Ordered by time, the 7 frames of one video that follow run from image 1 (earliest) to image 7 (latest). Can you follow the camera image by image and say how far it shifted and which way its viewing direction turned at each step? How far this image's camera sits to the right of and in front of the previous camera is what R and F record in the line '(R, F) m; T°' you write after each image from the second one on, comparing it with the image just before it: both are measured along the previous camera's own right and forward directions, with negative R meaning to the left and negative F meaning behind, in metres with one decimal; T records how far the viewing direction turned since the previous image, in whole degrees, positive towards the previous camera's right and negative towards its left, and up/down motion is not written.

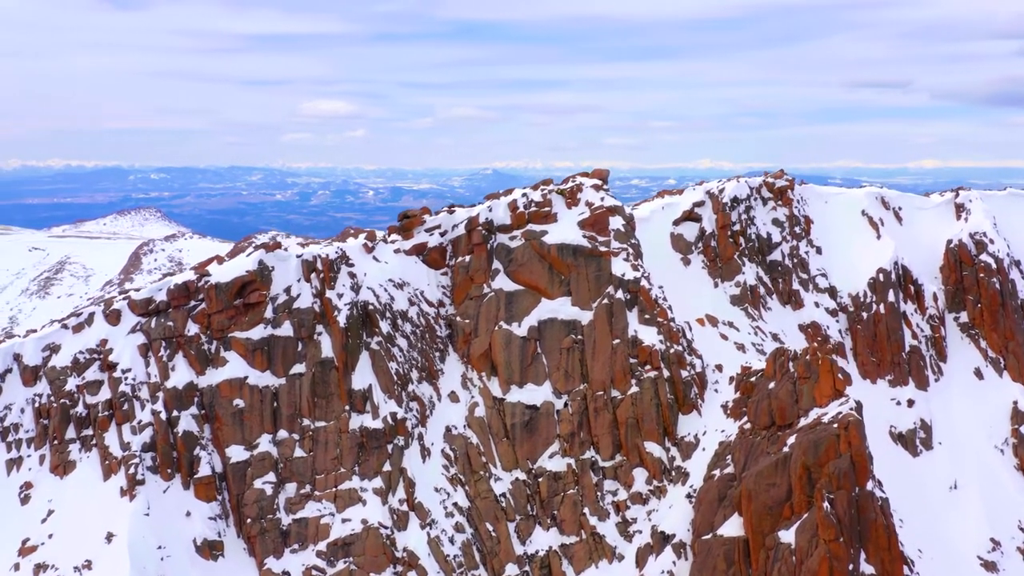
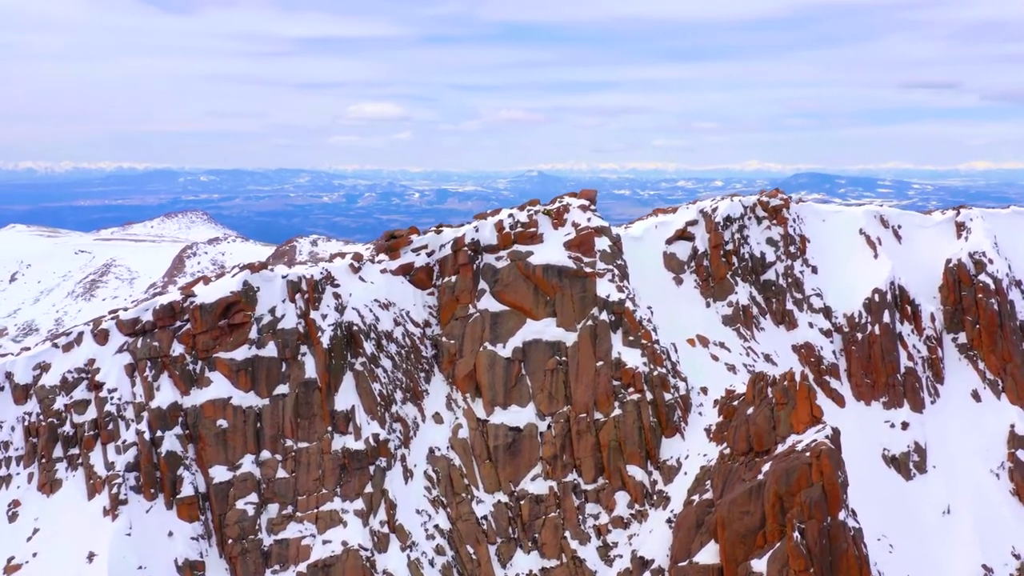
(+2.7, +0.1) m; -1°
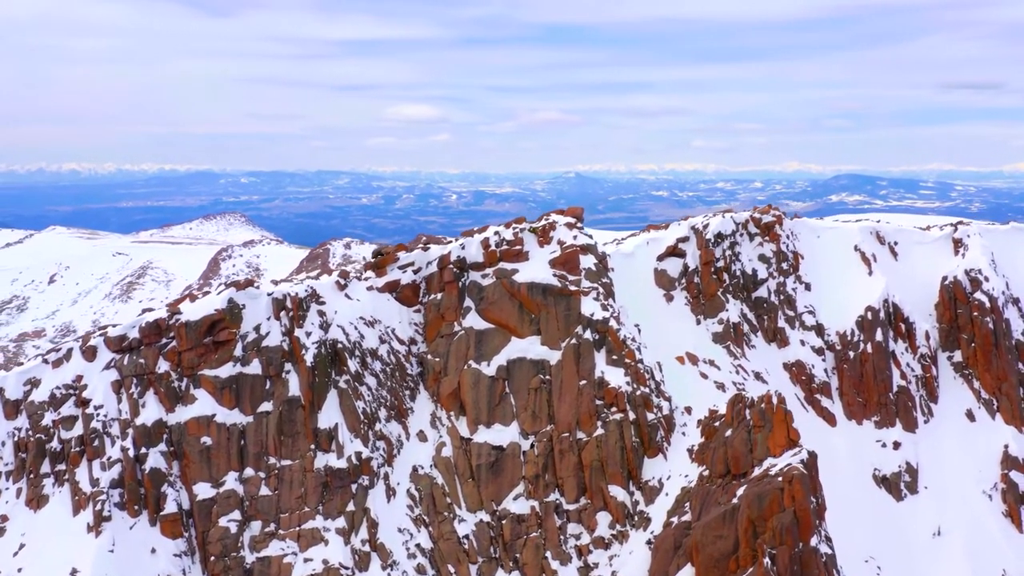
(+2.3, 0.0) m; -1°
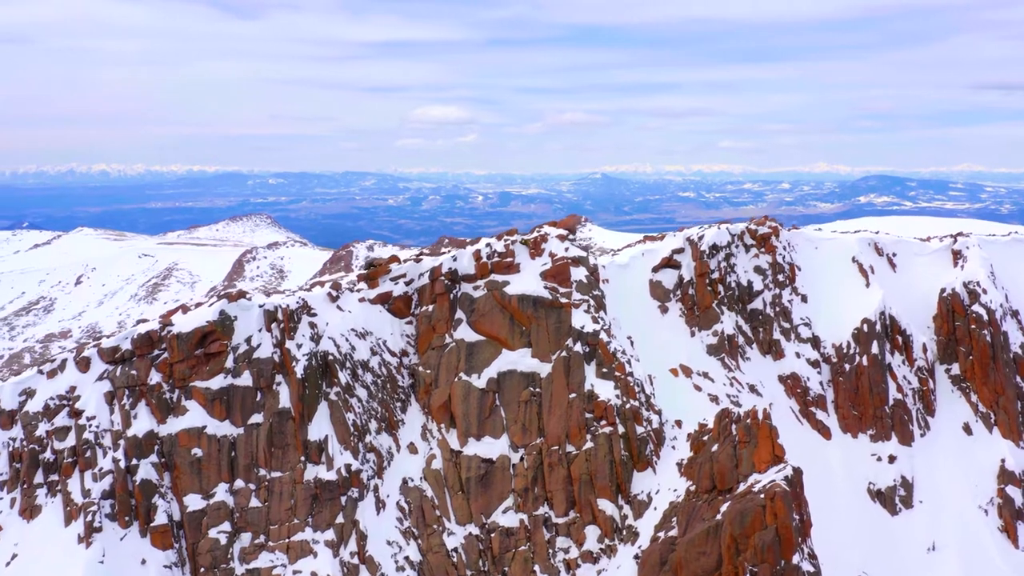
(+1.5, -0.1) m; -1°
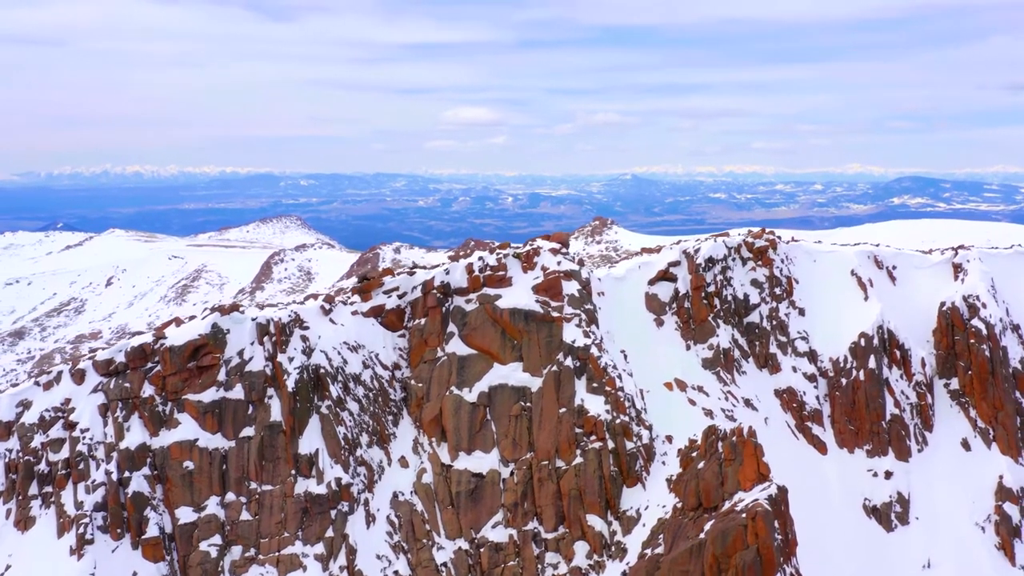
(+1.6, -0.1) m; -1°
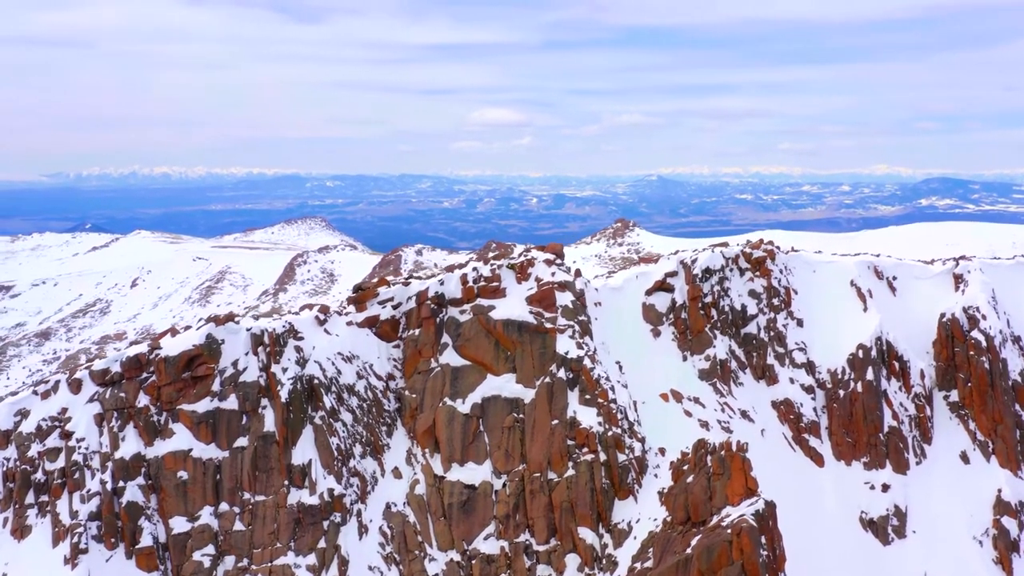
(+1.3, -0.1) m; -1°
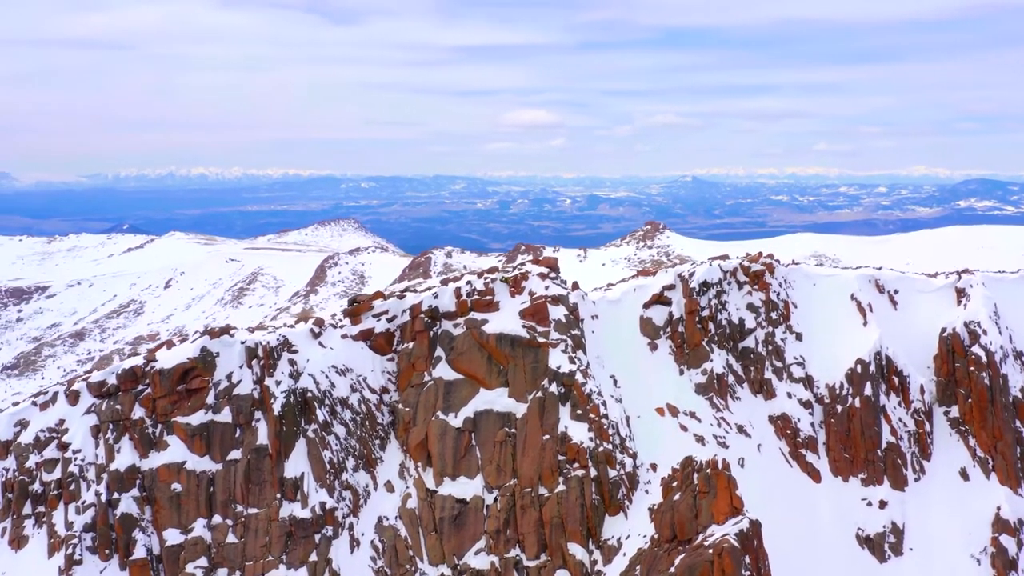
(+1.6, -0.2) m; -1°
